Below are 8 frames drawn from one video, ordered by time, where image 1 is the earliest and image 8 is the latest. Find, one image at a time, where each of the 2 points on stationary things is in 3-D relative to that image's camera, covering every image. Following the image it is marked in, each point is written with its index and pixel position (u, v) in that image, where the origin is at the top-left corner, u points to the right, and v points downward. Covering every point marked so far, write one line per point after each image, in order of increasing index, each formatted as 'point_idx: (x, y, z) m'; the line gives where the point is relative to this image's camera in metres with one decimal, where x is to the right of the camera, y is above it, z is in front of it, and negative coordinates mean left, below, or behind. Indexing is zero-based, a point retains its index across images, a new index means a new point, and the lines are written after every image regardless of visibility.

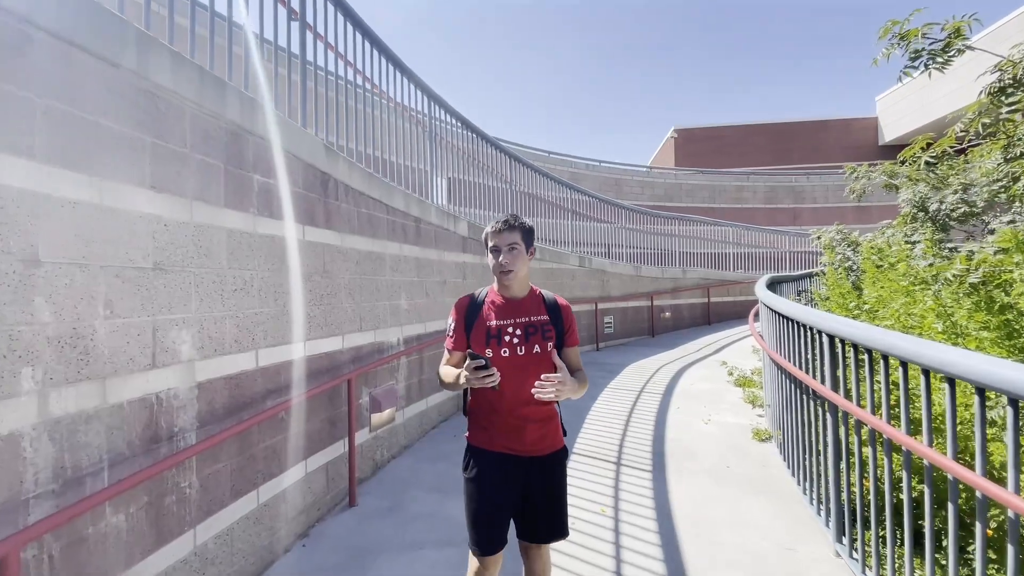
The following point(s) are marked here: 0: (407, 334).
0: (-1.0, -0.4, +4.7) m
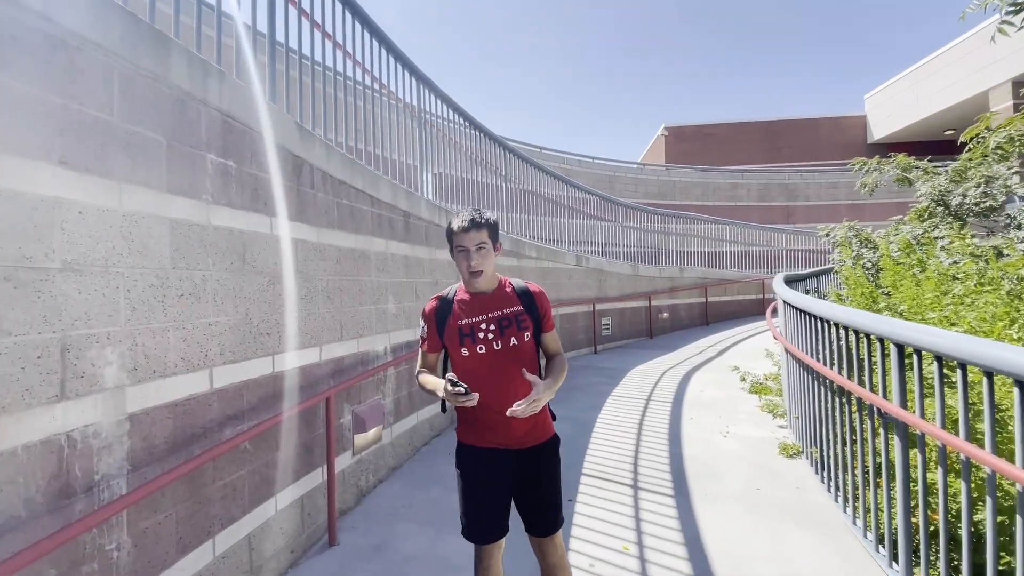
0: (-1.0, -0.5, +4.2) m
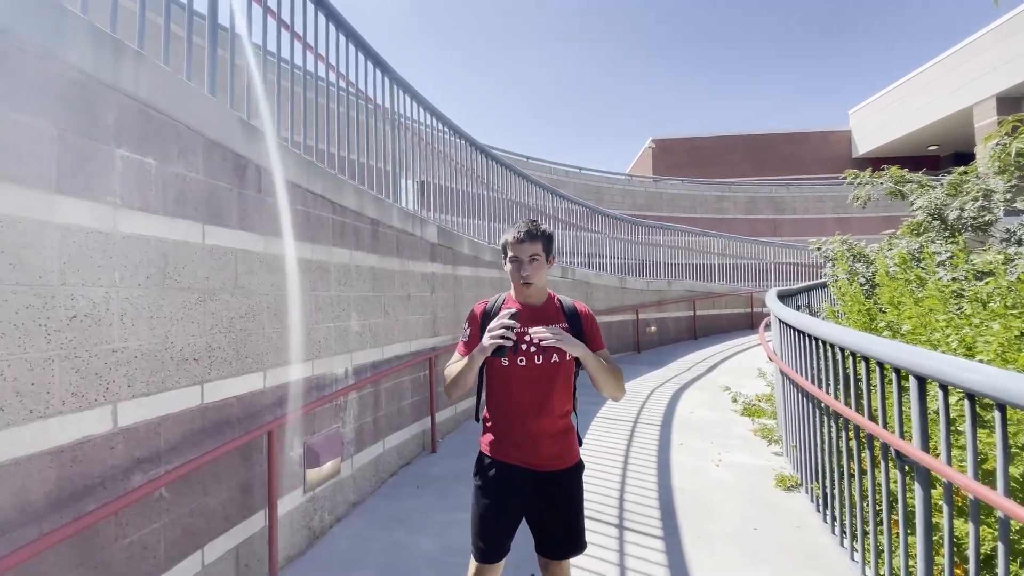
0: (-1.2, -0.6, +3.8) m
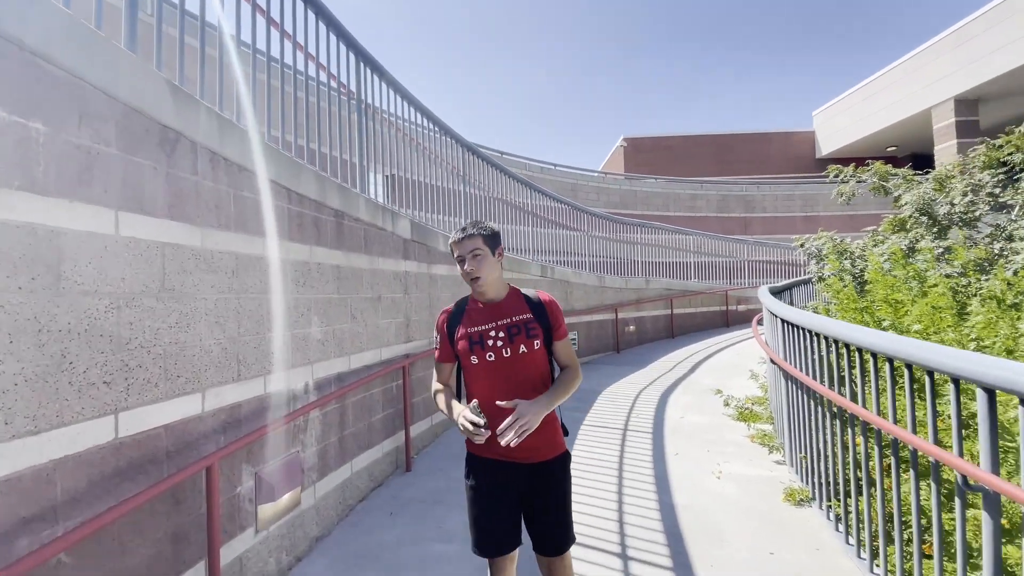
0: (-1.3, -0.6, +3.3) m
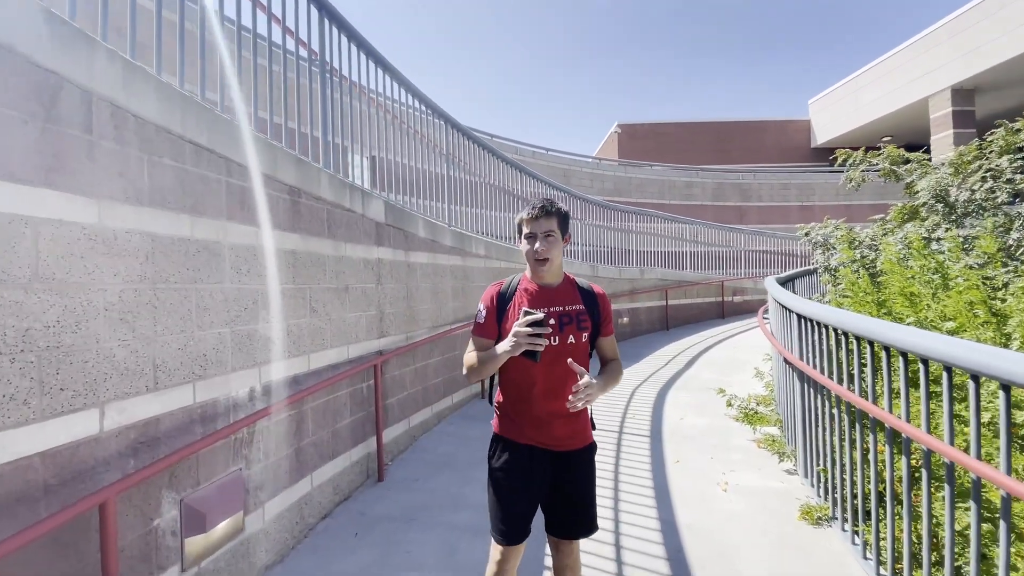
0: (-1.4, -0.5, +2.9) m
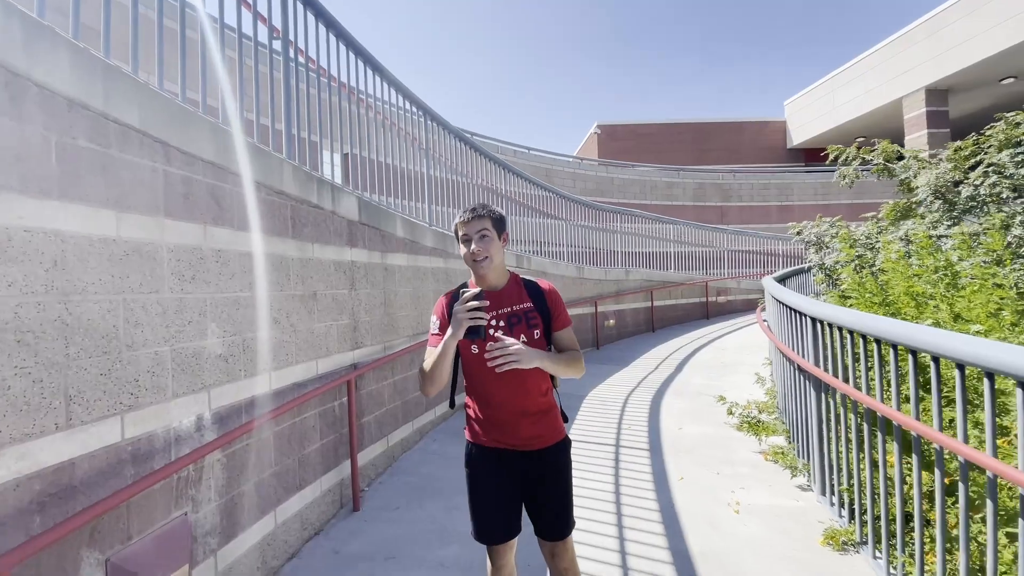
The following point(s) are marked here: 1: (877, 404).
0: (-1.4, -0.6, +2.5) m
1: (+1.9, -0.6, +2.7) m
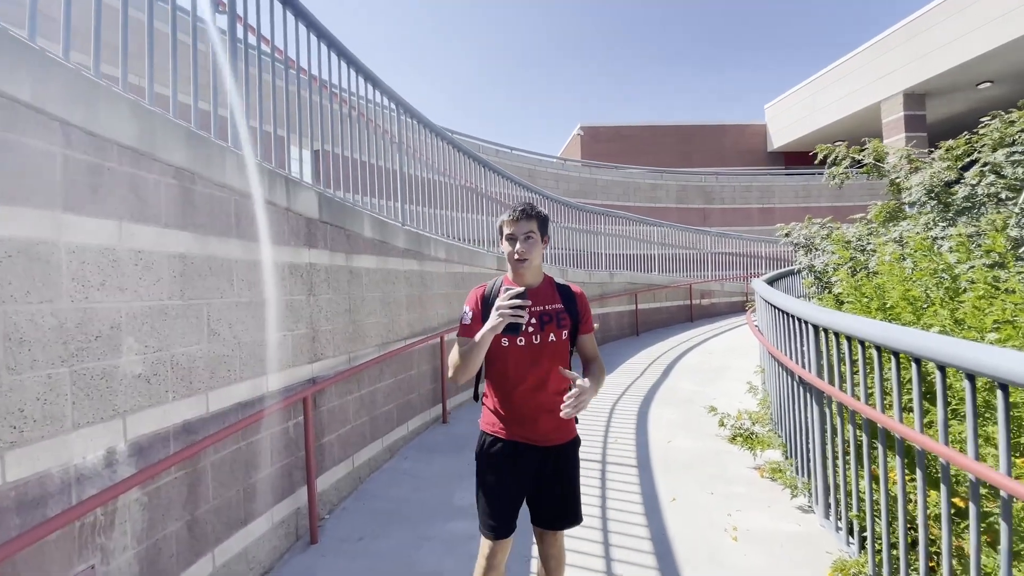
0: (-1.5, -0.6, +2.1) m
1: (+1.8, -0.6, +2.4) m
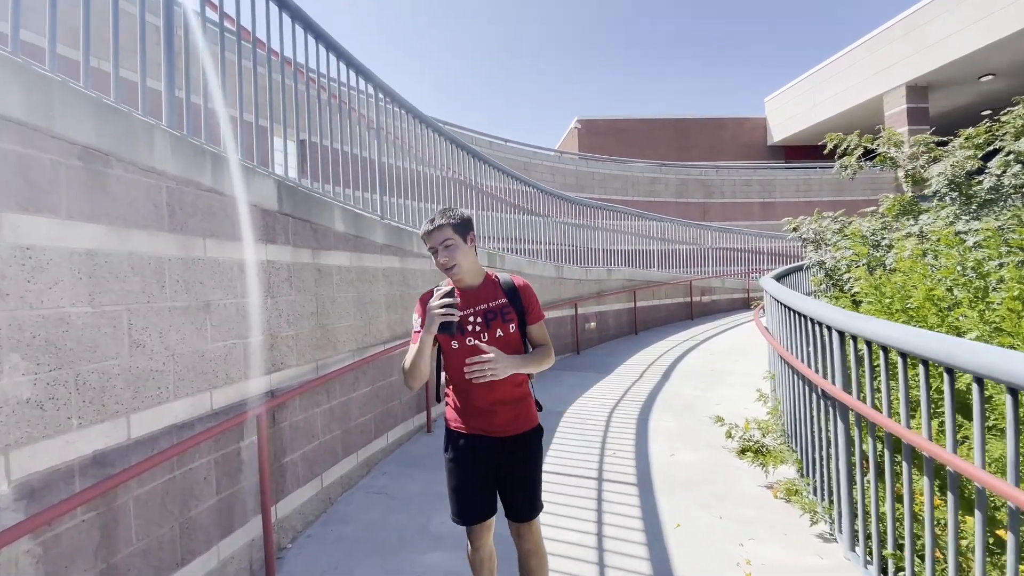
0: (-1.6, -0.6, +1.7) m
1: (+1.7, -0.7, +2.1) m
